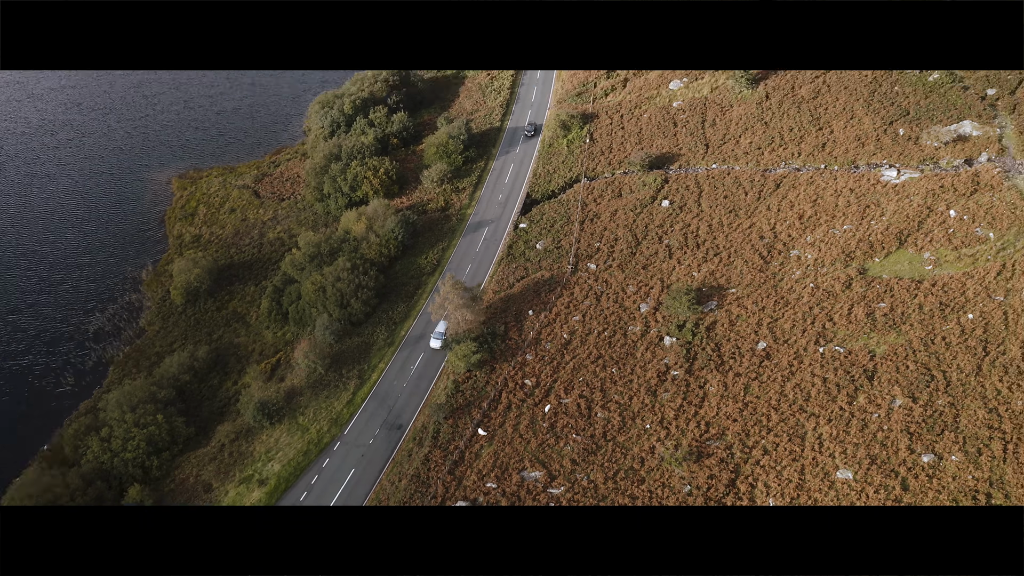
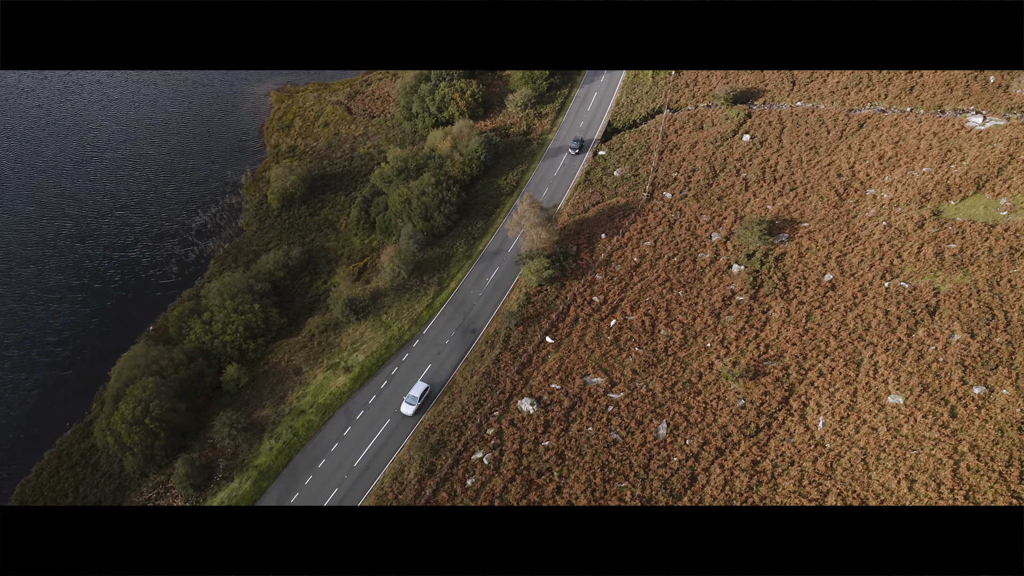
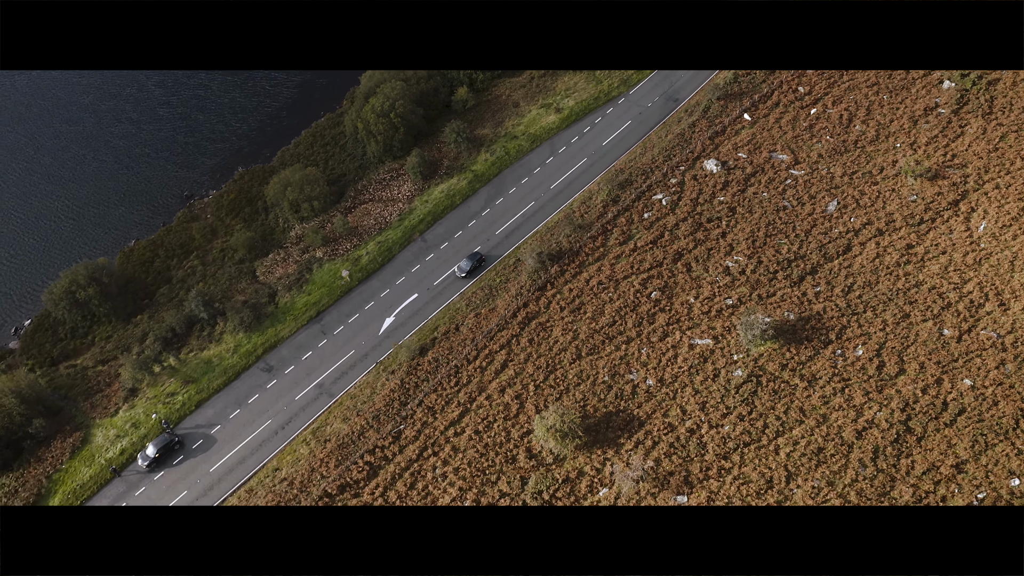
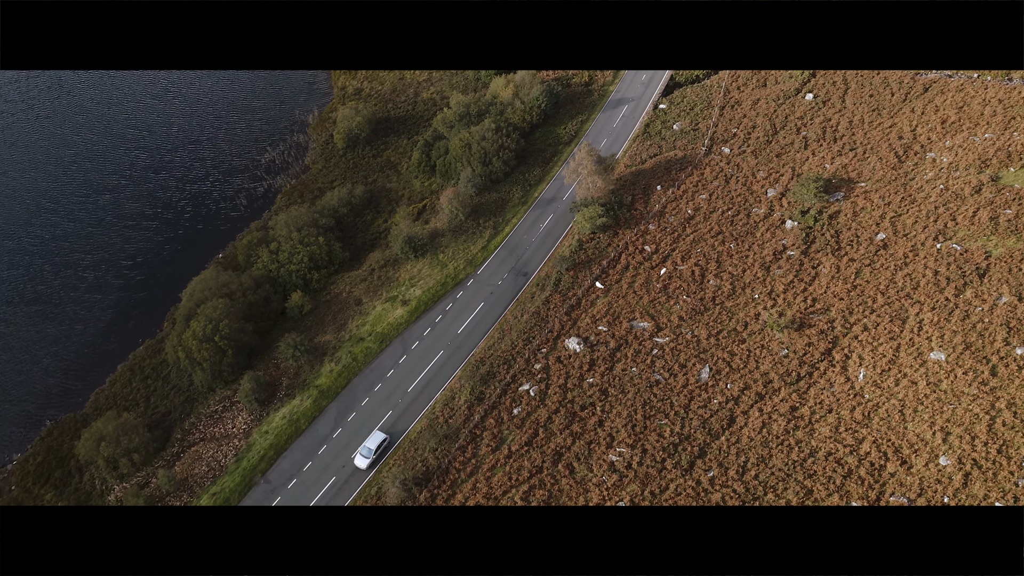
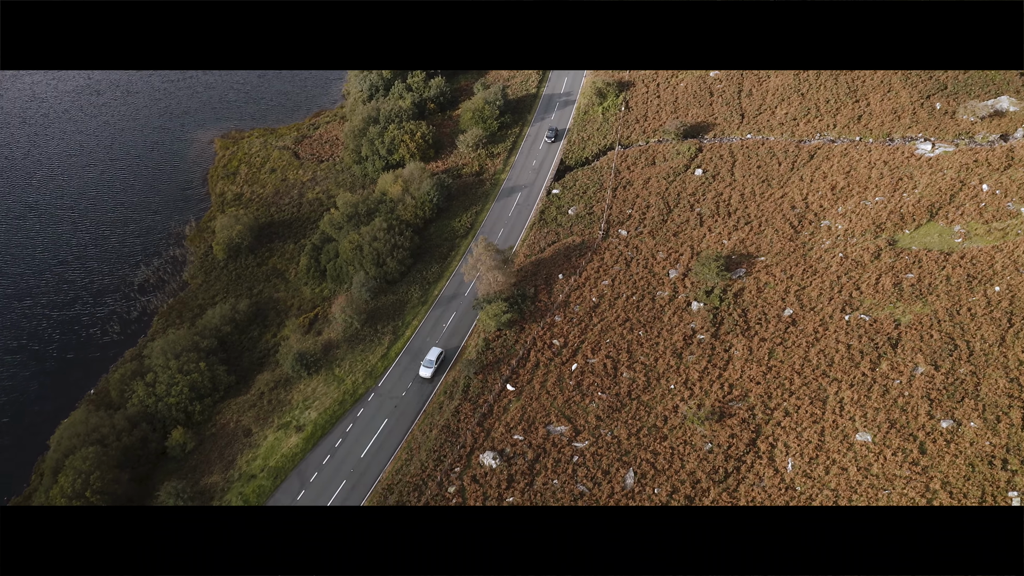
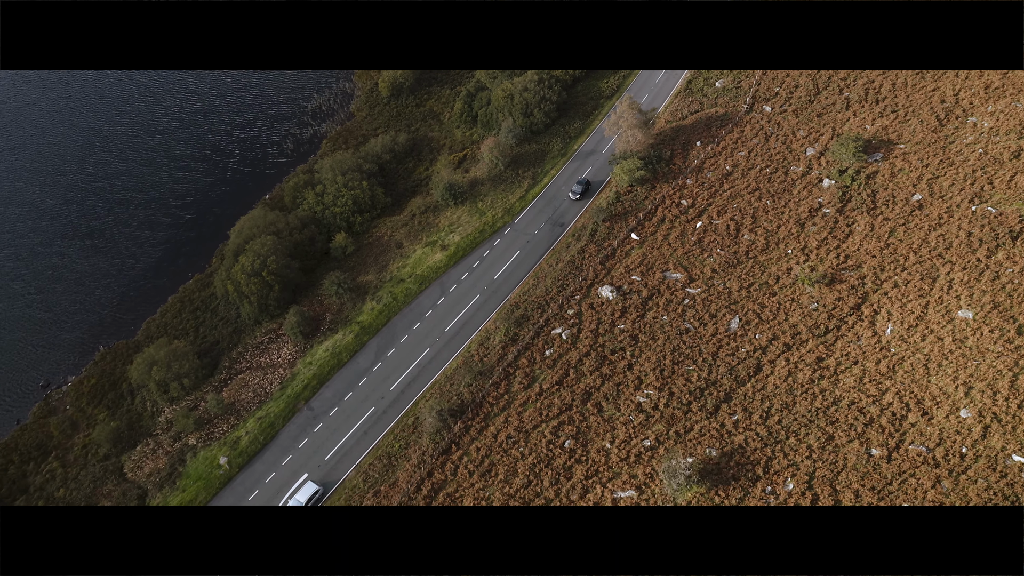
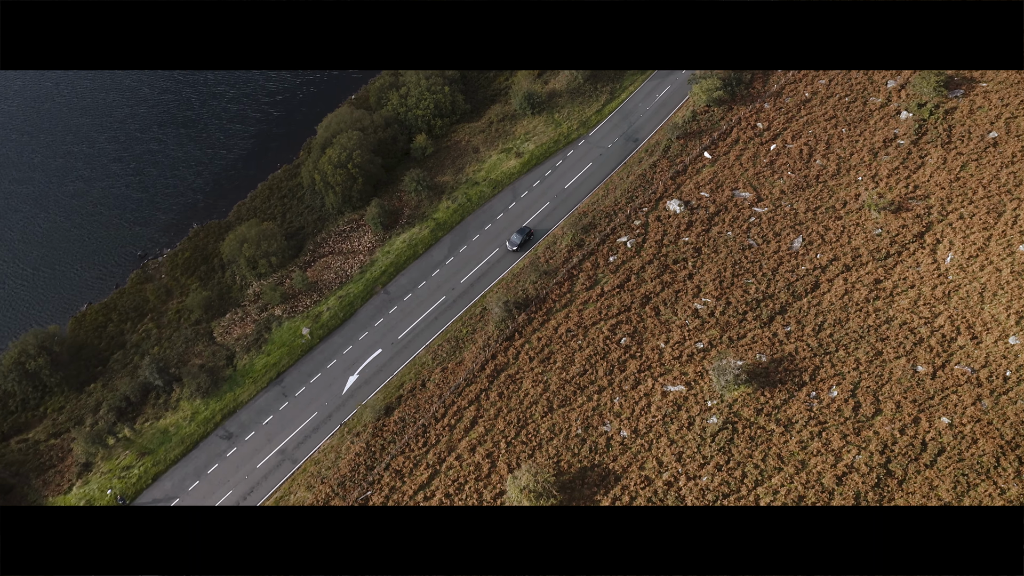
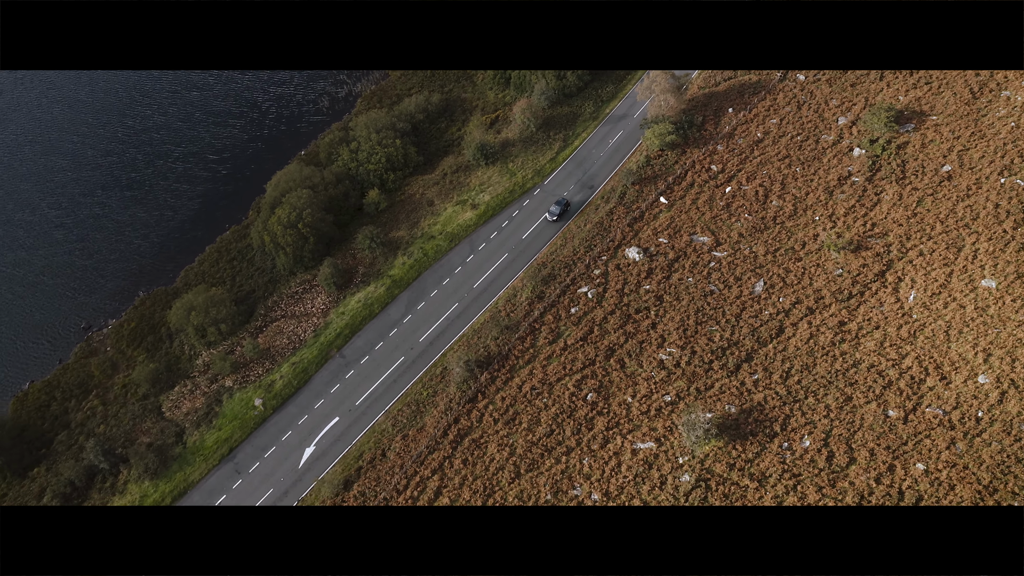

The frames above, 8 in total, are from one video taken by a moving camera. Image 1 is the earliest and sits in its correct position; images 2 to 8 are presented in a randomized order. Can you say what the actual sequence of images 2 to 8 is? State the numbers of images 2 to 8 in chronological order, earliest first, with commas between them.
5, 2, 4, 6, 8, 7, 3
